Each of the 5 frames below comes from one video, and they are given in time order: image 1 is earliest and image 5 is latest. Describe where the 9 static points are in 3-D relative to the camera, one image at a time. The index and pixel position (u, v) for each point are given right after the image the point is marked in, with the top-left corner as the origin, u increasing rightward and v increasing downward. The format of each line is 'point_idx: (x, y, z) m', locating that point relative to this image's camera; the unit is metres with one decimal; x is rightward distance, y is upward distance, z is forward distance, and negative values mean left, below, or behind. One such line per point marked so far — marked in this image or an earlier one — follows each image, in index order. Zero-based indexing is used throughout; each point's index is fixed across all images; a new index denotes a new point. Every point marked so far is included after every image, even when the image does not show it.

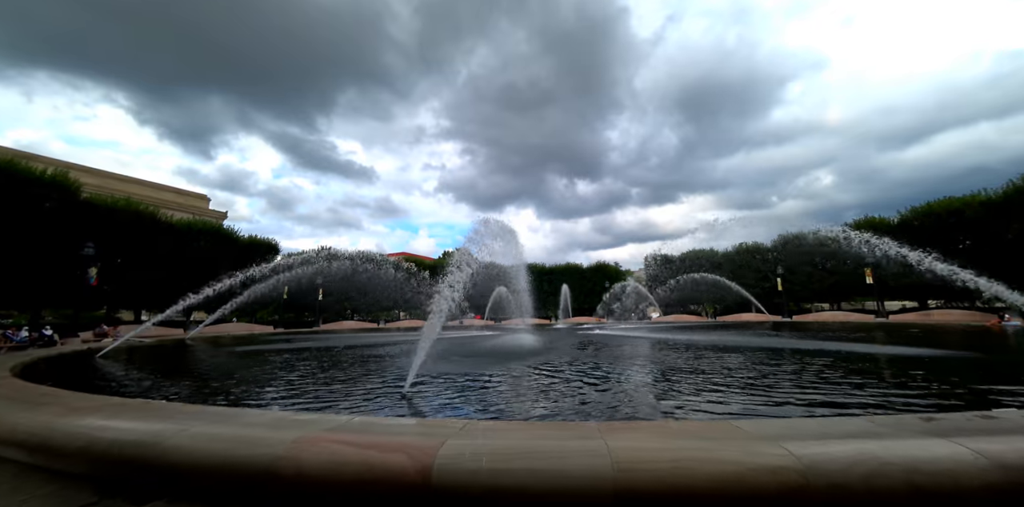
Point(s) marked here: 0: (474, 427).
0: (-0.2, -0.9, +2.0) m
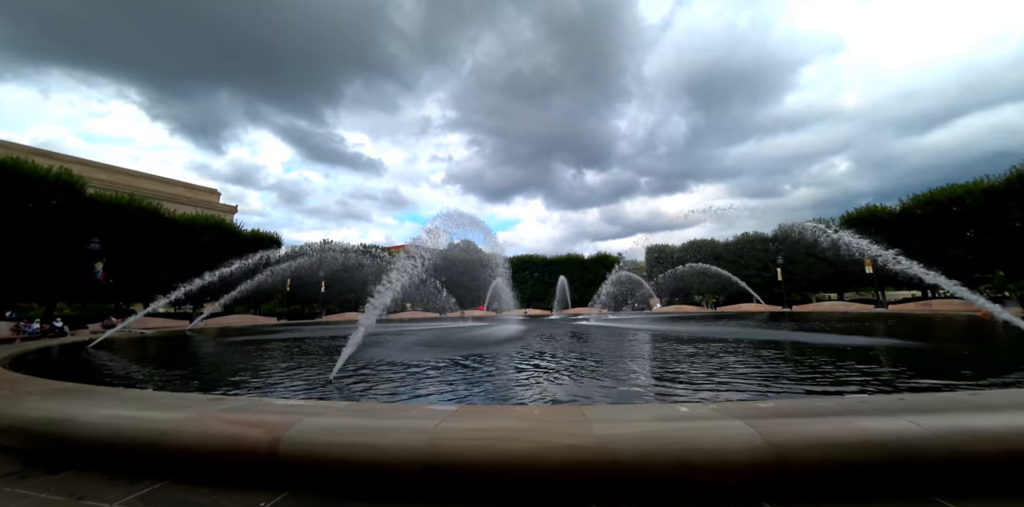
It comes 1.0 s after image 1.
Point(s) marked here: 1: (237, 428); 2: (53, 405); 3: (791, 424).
0: (-0.9, -0.9, +2.2) m
1: (-1.4, -0.9, +1.9) m
2: (-3.0, -1.0, +2.5) m
3: (+1.3, -0.8, +1.7) m
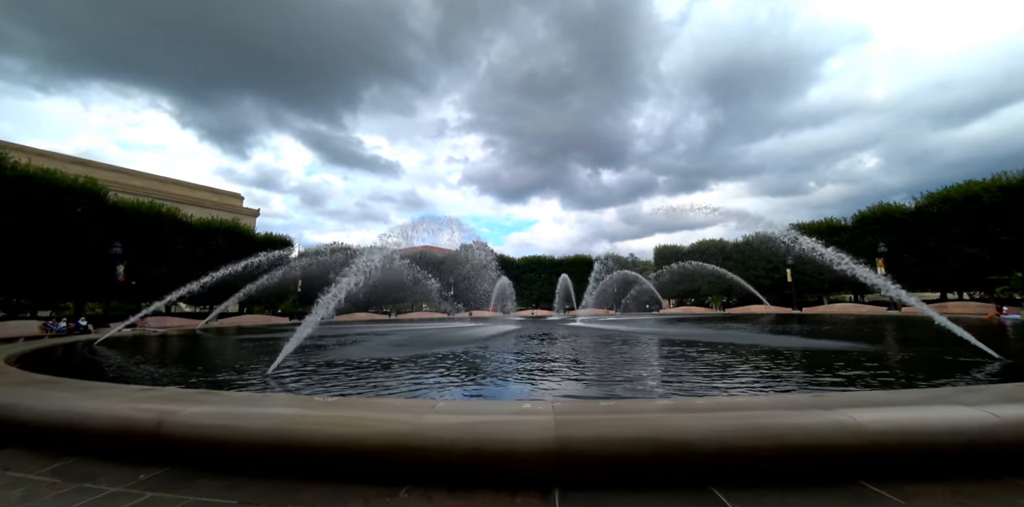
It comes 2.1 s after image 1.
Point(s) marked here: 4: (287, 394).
0: (-1.8, -1.0, +2.6) m
1: (-2.2, -1.0, +2.3) m
2: (-3.8, -1.1, +2.9) m
3: (+0.4, -0.8, +2.0) m
4: (-2.3, -1.5, +4.1) m
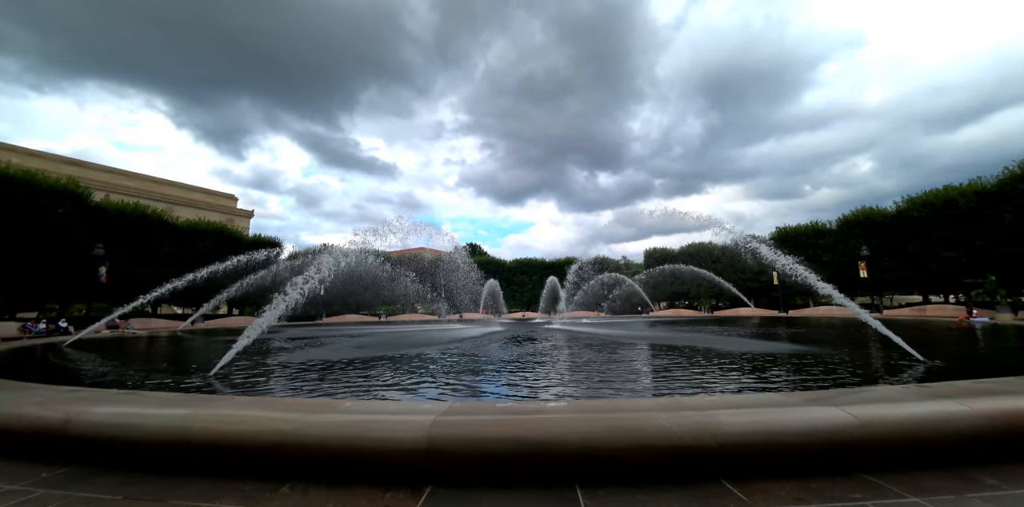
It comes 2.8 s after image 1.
0: (-2.4, -1.0, +2.6) m
1: (-2.9, -1.0, +2.3) m
2: (-4.4, -1.1, +3.0) m
3: (-0.2, -0.9, +2.1) m
4: (-2.9, -1.6, +4.2) m
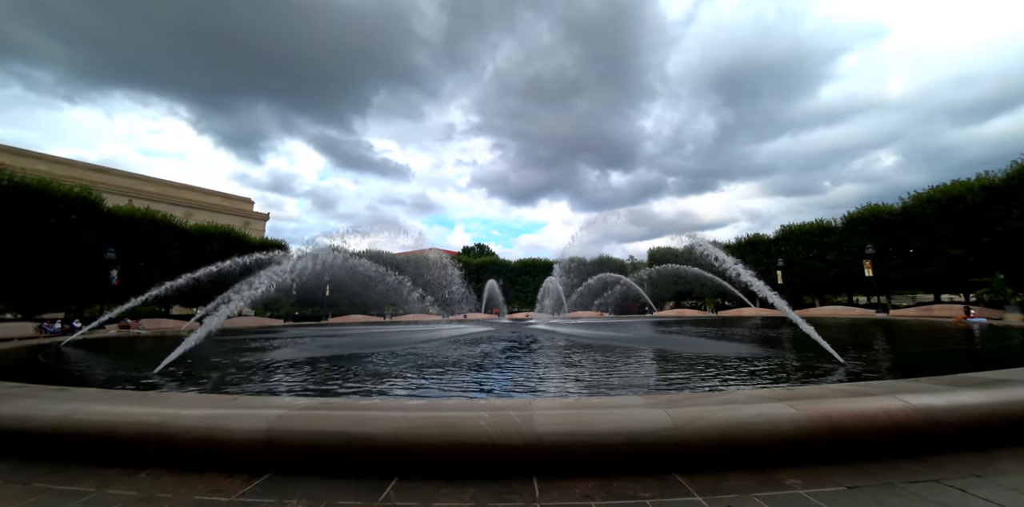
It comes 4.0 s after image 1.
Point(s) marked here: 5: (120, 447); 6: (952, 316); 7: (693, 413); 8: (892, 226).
0: (-3.2, -1.1, +2.9) m
1: (-3.7, -1.1, +2.6) m
2: (-5.3, -1.2, +3.3) m
3: (-1.1, -0.9, +2.2) m
4: (-3.7, -1.6, +4.4) m
5: (-2.2, -1.1, +2.2) m
6: (+18.9, -2.7, +16.5) m
7: (+1.0, -0.9, +2.1) m
8: (+19.4, +1.4, +19.7) m
